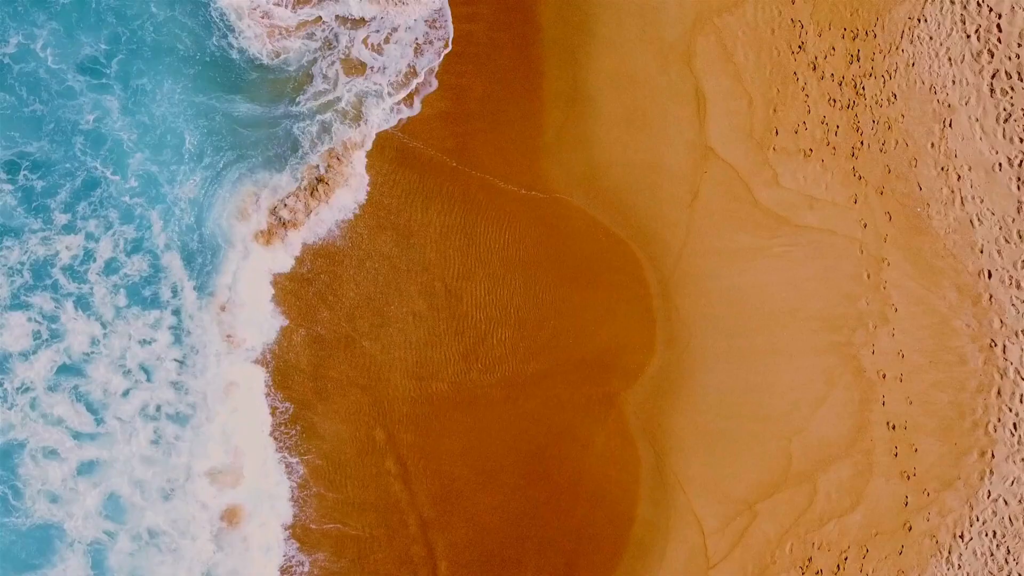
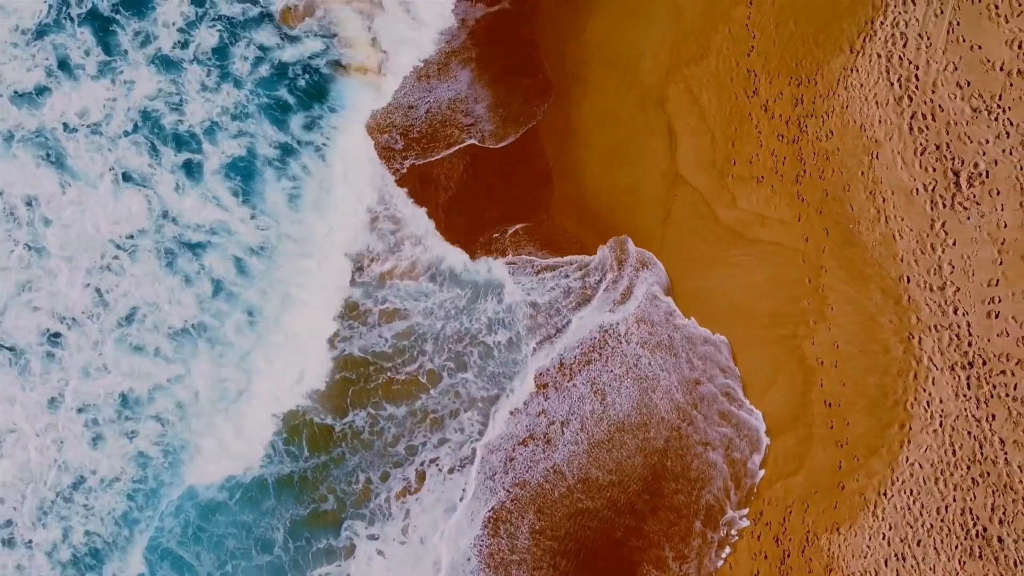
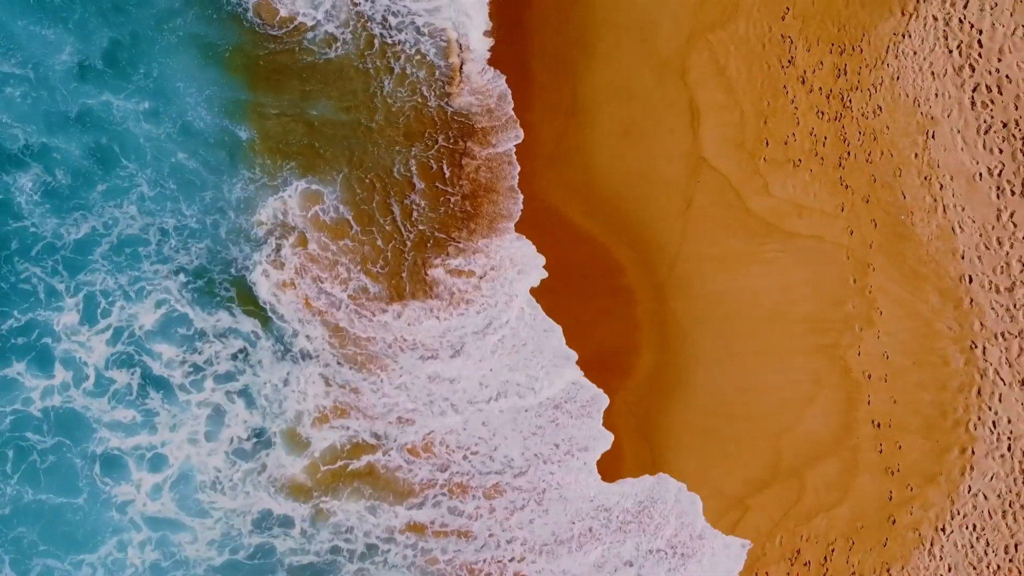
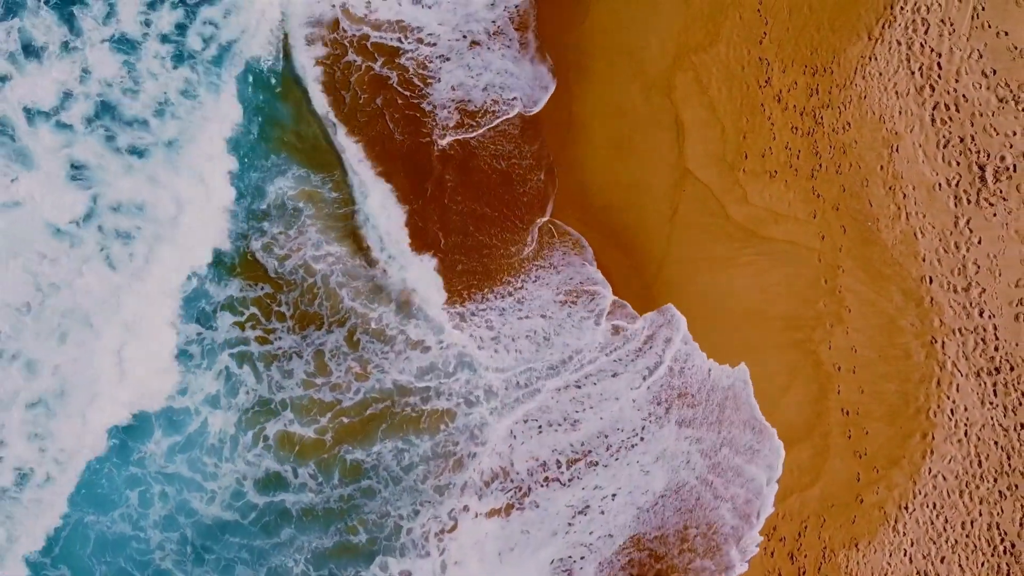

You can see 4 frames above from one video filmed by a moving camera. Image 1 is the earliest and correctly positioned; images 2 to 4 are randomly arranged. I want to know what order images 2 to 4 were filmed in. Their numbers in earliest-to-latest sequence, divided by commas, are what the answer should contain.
3, 4, 2
